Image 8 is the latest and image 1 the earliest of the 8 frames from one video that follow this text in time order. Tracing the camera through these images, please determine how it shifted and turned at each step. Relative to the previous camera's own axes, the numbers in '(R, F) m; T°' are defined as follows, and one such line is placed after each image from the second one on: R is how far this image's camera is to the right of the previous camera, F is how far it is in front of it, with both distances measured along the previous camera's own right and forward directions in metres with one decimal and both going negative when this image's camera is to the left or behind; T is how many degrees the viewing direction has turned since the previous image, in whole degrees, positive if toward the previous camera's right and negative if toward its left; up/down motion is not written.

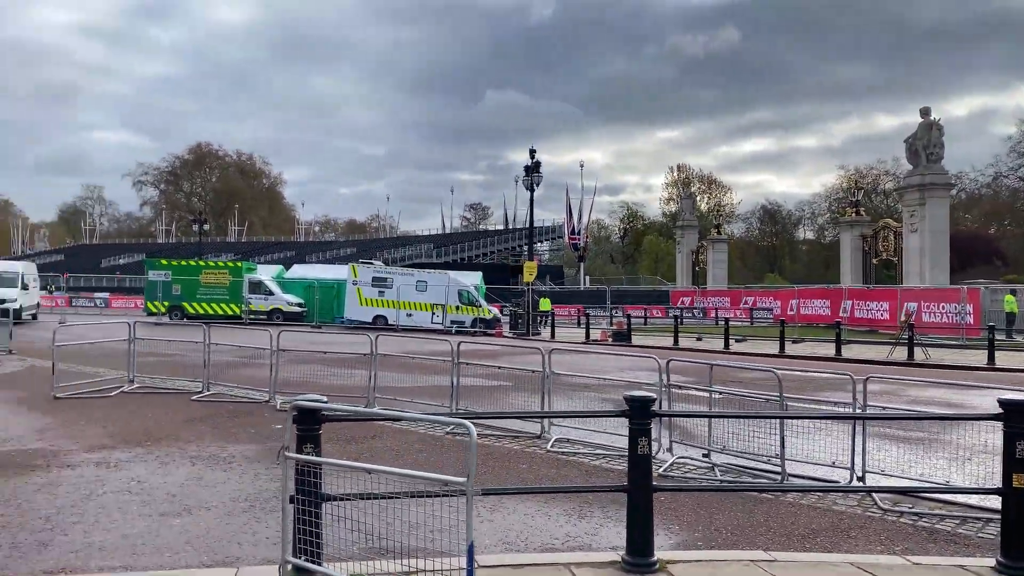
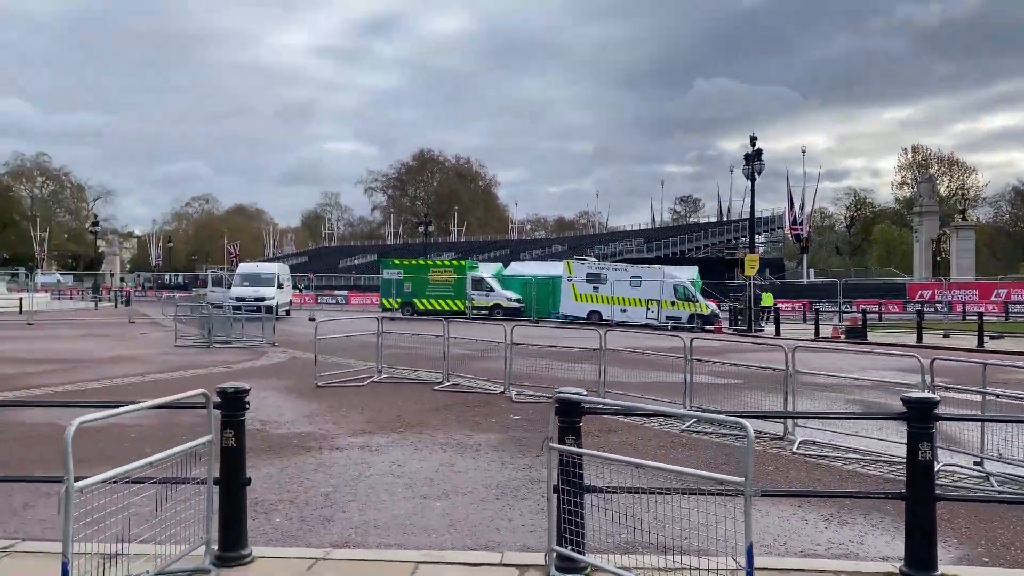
(-0.4, 0.0) m; -15°
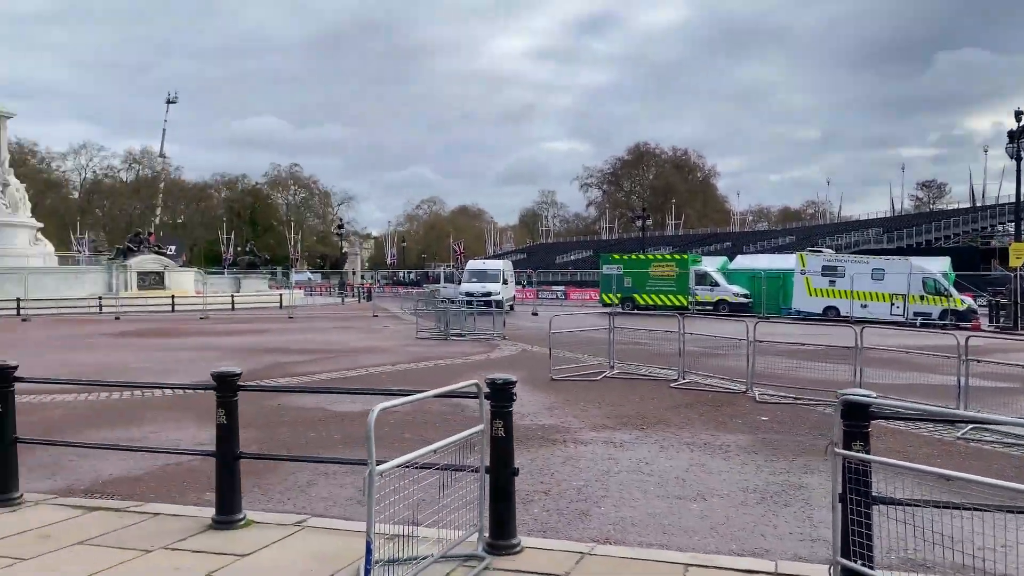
(-0.4, +0.1) m; -16°
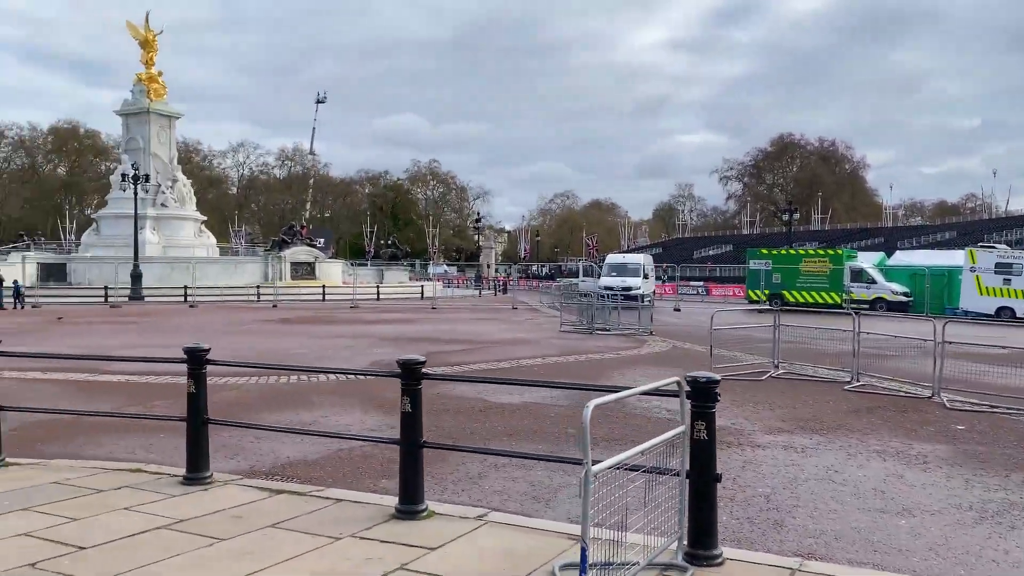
(-0.5, +0.3) m; -10°
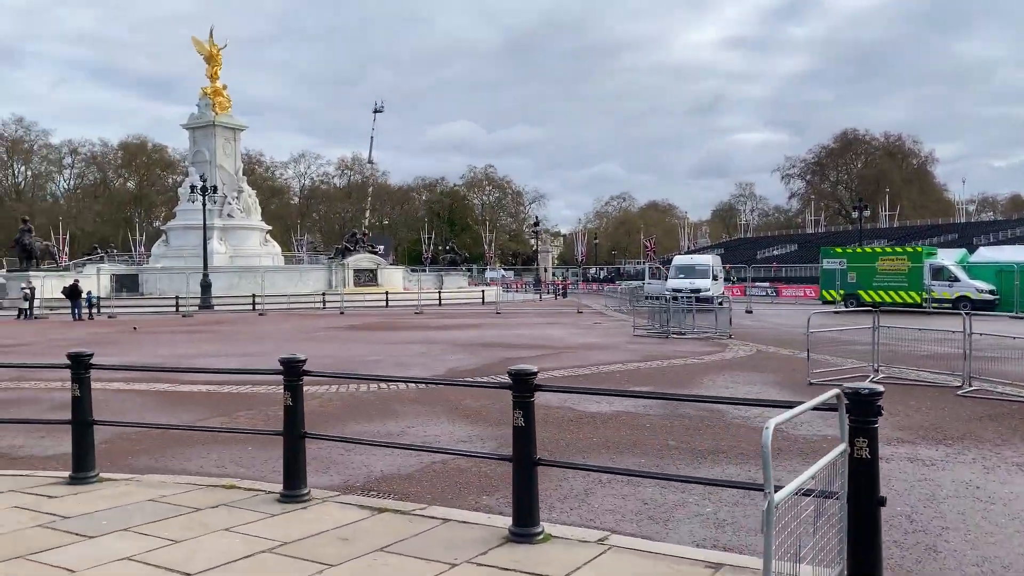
(-0.4, +0.4) m; -4°
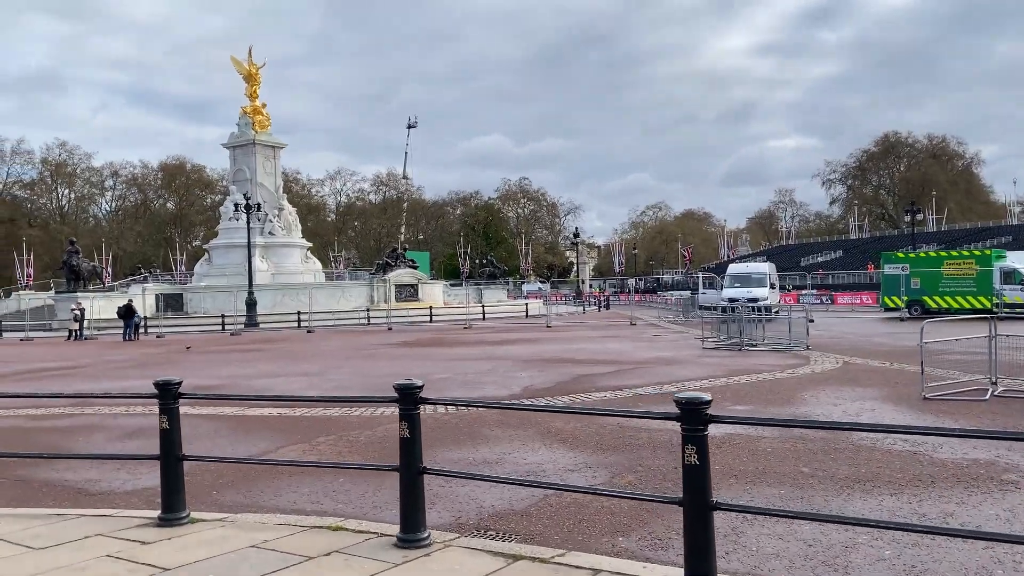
(-0.8, +0.7) m; -2°
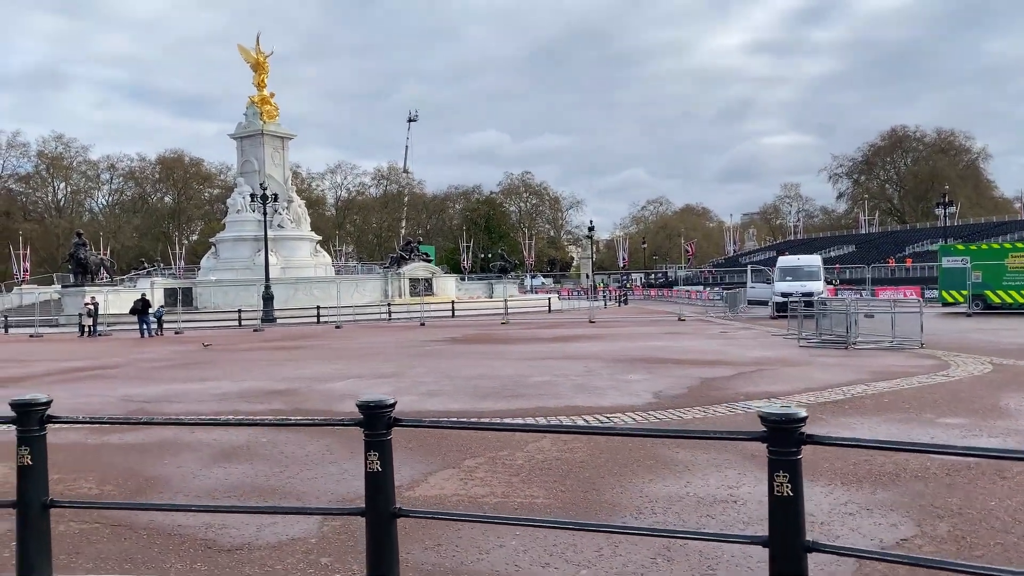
(-2.1, +1.9) m; +1°
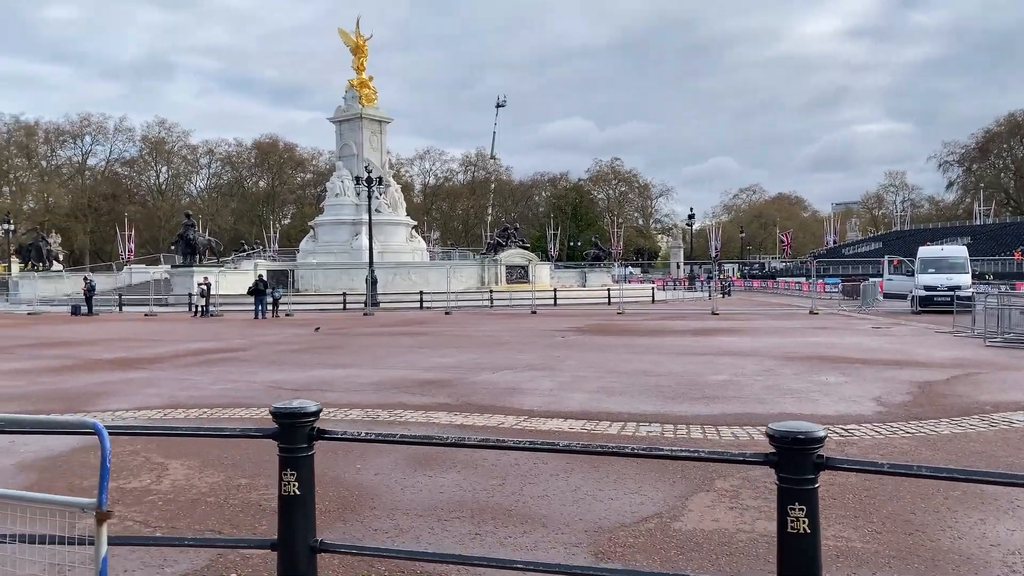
(-1.6, +1.3) m; -6°
